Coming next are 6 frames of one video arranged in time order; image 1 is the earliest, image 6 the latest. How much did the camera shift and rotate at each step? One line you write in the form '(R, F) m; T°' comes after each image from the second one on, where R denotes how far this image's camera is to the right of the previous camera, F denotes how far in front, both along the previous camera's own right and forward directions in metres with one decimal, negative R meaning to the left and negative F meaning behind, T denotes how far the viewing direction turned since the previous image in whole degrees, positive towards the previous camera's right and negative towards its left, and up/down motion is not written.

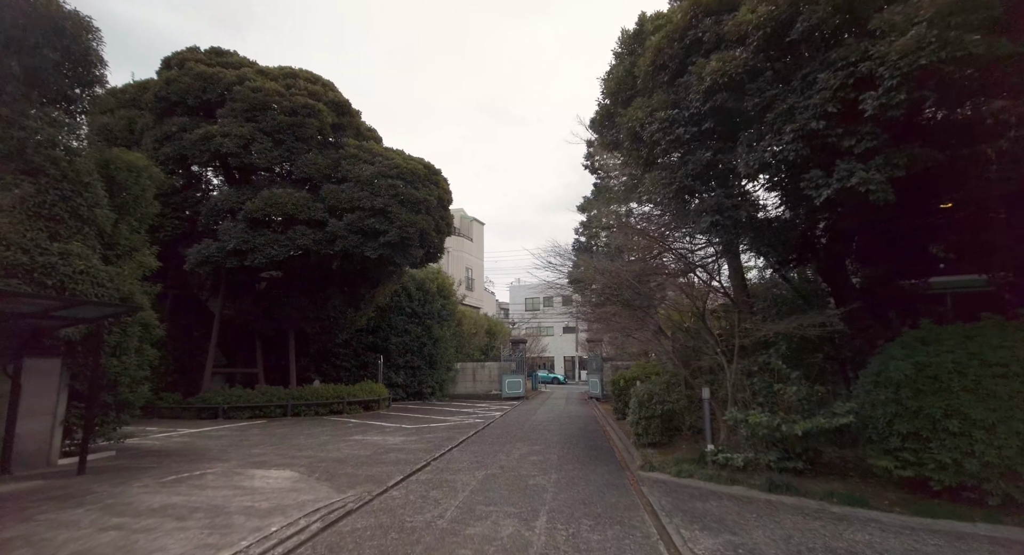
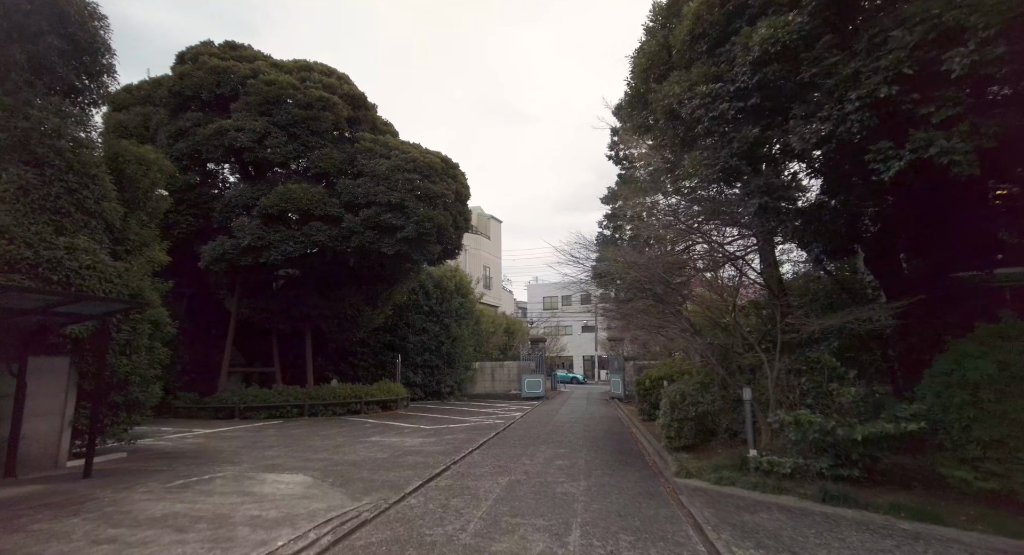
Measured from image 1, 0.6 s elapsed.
(-0.1, +0.5) m; -2°
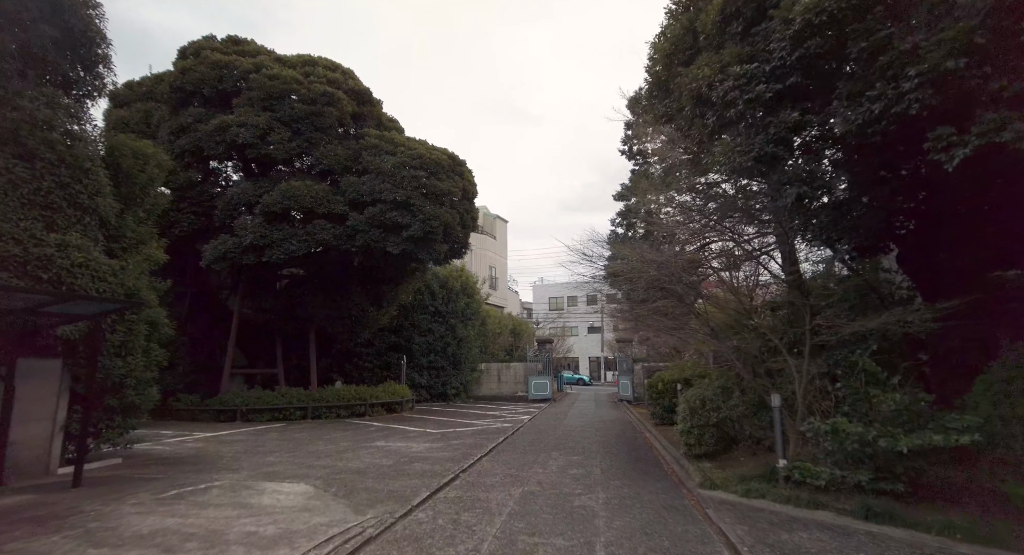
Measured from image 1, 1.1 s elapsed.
(-0.1, +0.4) m; -1°
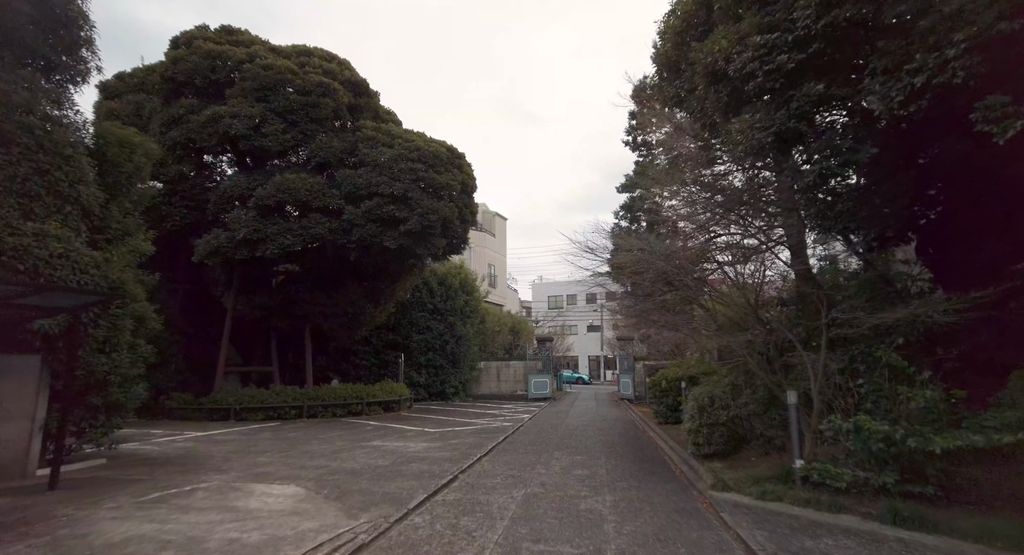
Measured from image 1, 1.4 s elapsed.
(0.0, +0.3) m; 0°
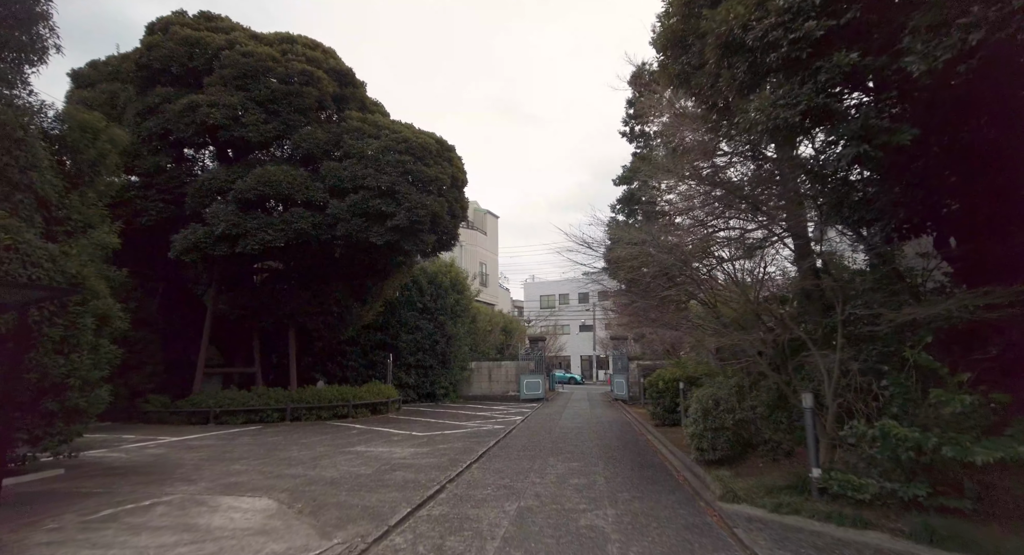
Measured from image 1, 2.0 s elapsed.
(0.0, +0.5) m; +1°
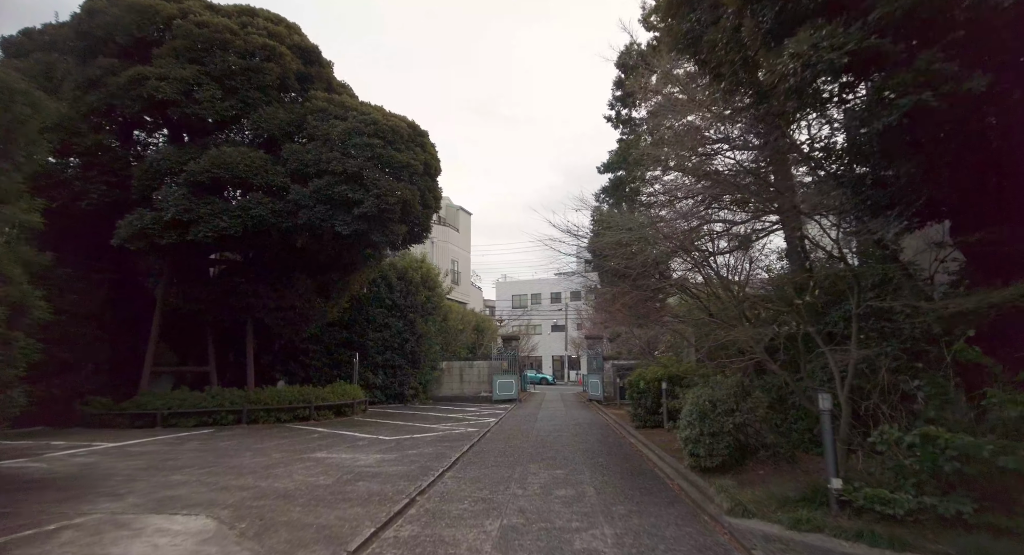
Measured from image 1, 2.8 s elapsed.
(-0.1, +0.7) m; +3°
